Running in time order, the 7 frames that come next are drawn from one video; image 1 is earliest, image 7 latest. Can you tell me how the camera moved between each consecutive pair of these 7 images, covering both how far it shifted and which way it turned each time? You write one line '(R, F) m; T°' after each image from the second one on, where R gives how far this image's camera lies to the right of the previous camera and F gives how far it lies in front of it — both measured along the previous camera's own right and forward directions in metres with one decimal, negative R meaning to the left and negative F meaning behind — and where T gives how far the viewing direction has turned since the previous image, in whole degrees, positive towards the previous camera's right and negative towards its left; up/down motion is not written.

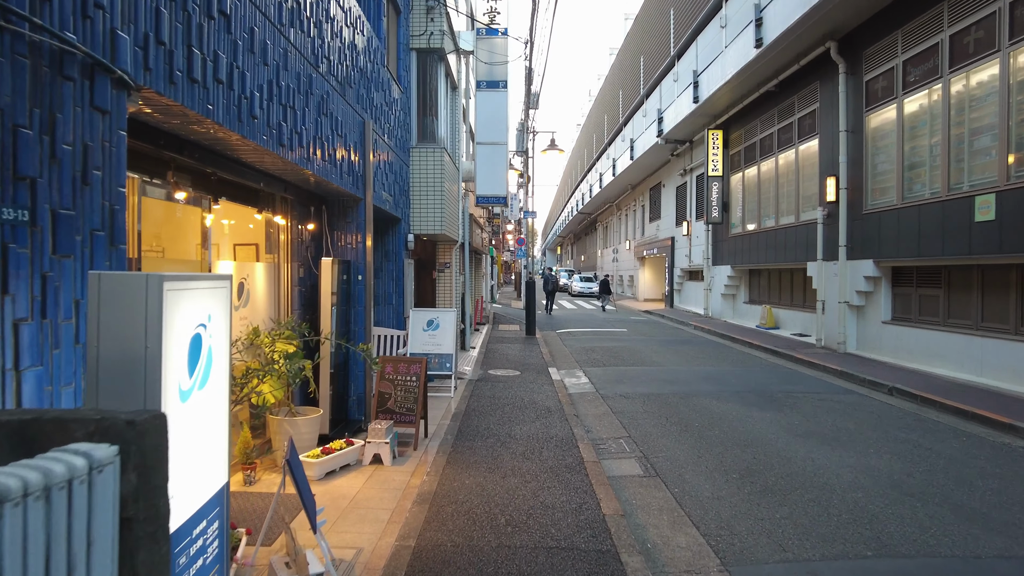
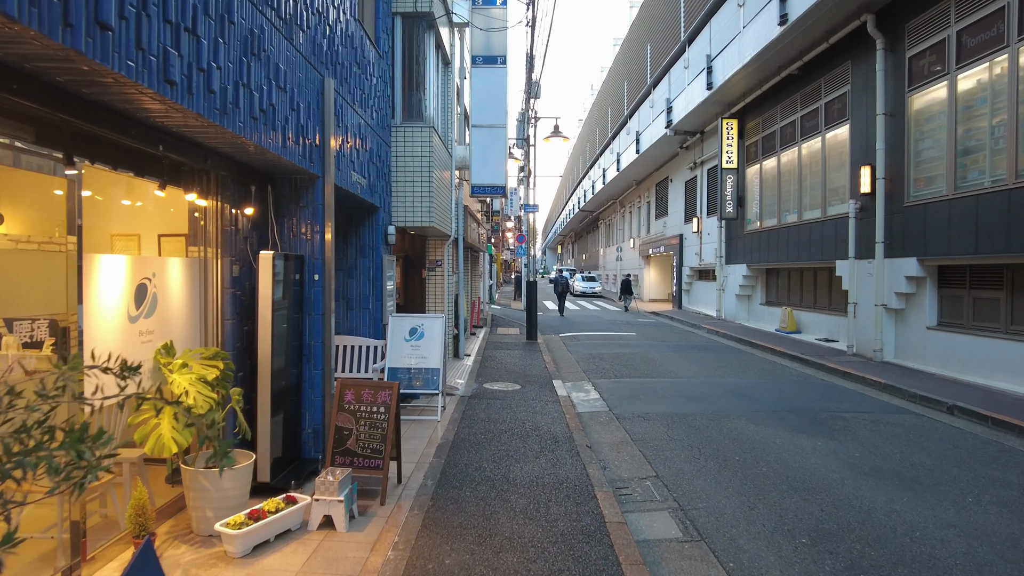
(0.0, +1.4) m; 0°
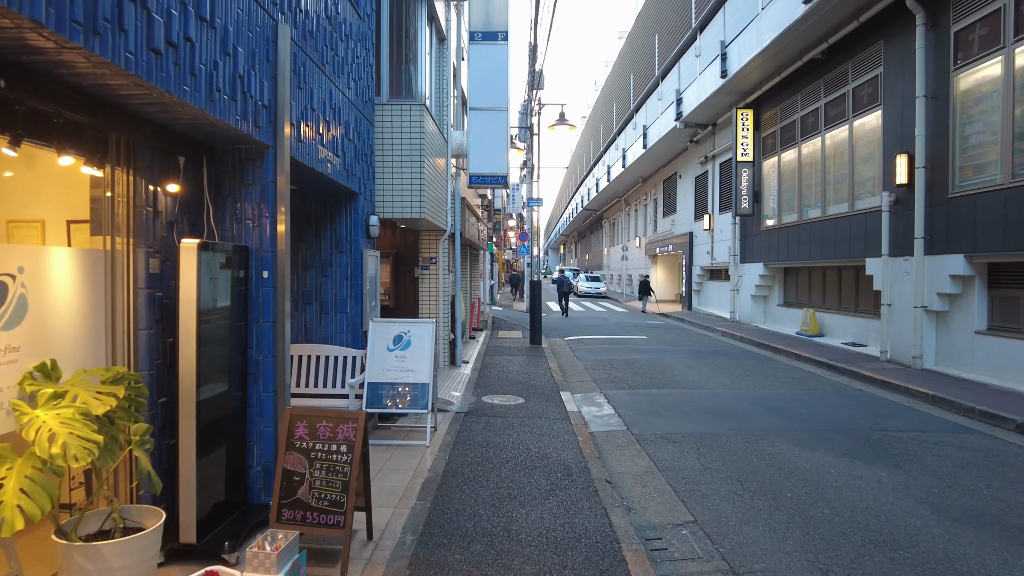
(0.0, +1.1) m; 0°
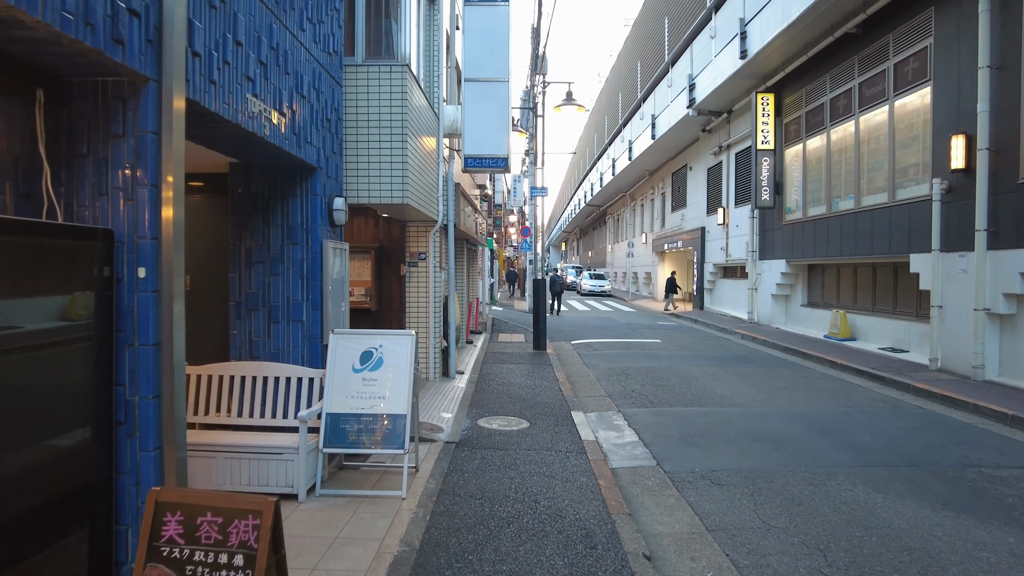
(0.0, +1.5) m; 0°
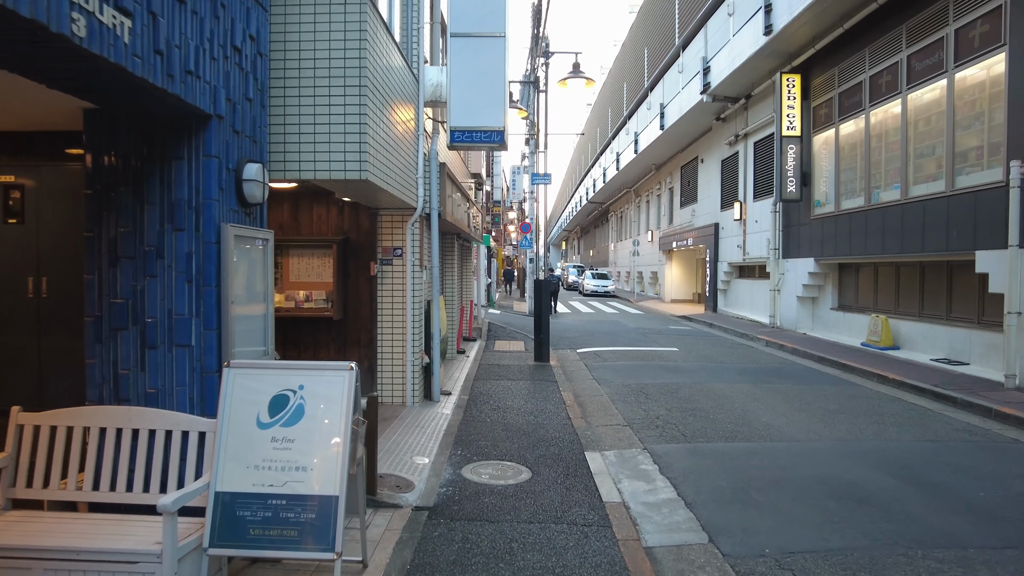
(0.0, +1.7) m; 0°
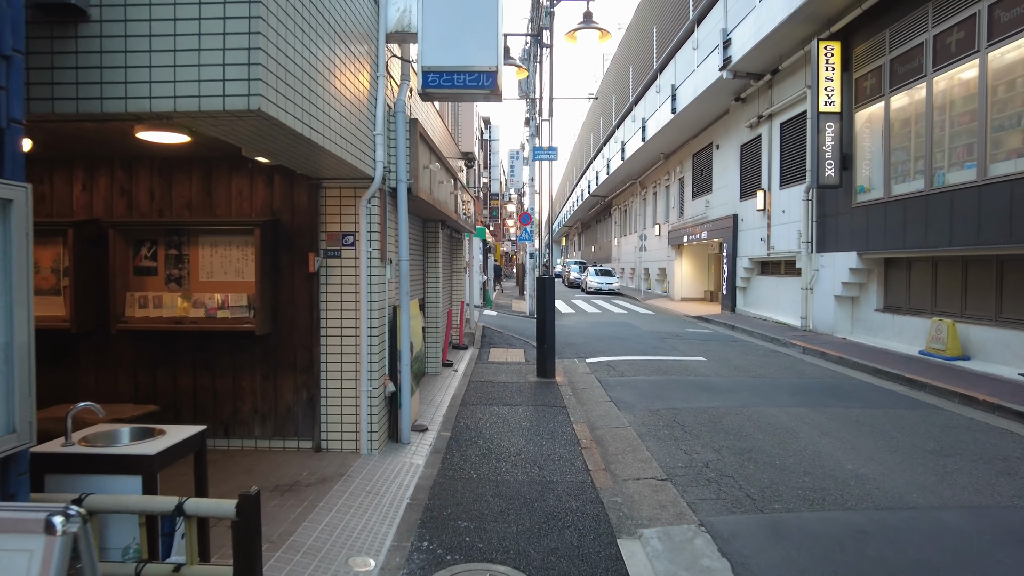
(0.0, +2.1) m; 0°
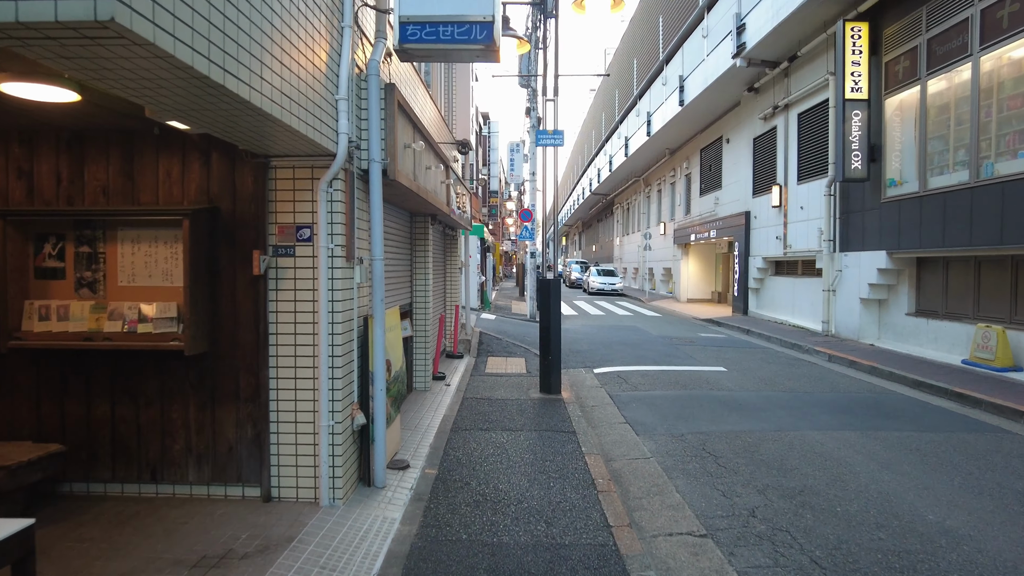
(0.0, +1.1) m; 0°
